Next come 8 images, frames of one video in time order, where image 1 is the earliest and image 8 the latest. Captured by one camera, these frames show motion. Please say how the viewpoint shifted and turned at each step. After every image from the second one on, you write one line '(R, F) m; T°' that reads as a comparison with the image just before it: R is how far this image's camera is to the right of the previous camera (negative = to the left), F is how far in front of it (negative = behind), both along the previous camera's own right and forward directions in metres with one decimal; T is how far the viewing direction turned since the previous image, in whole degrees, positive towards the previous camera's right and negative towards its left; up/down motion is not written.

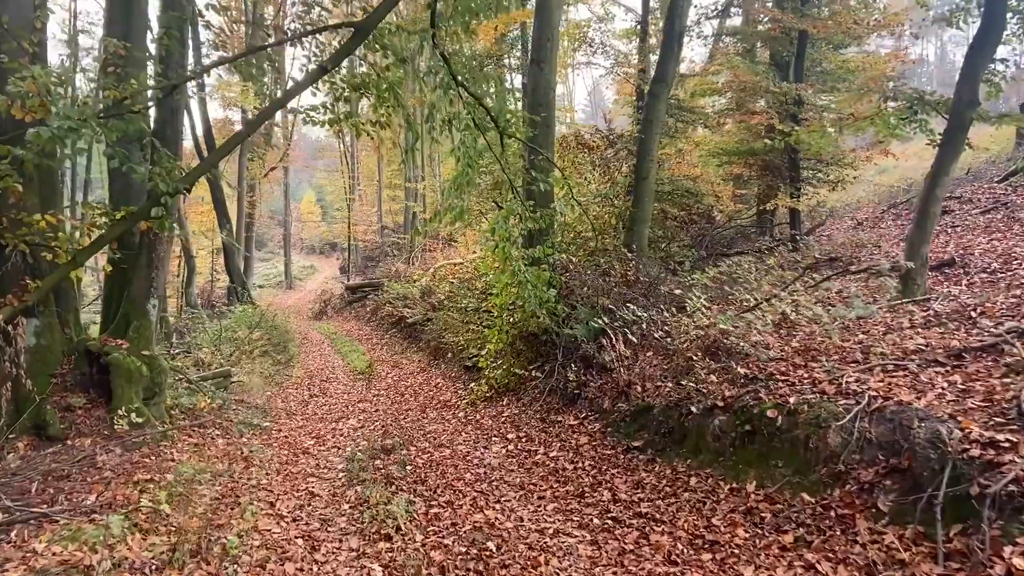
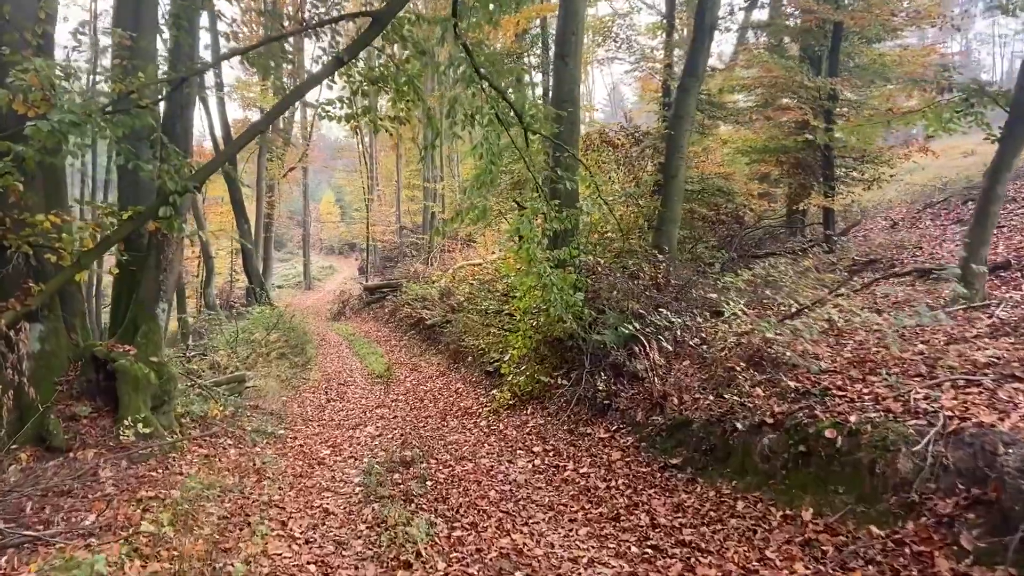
(-0.1, +0.4) m; -1°
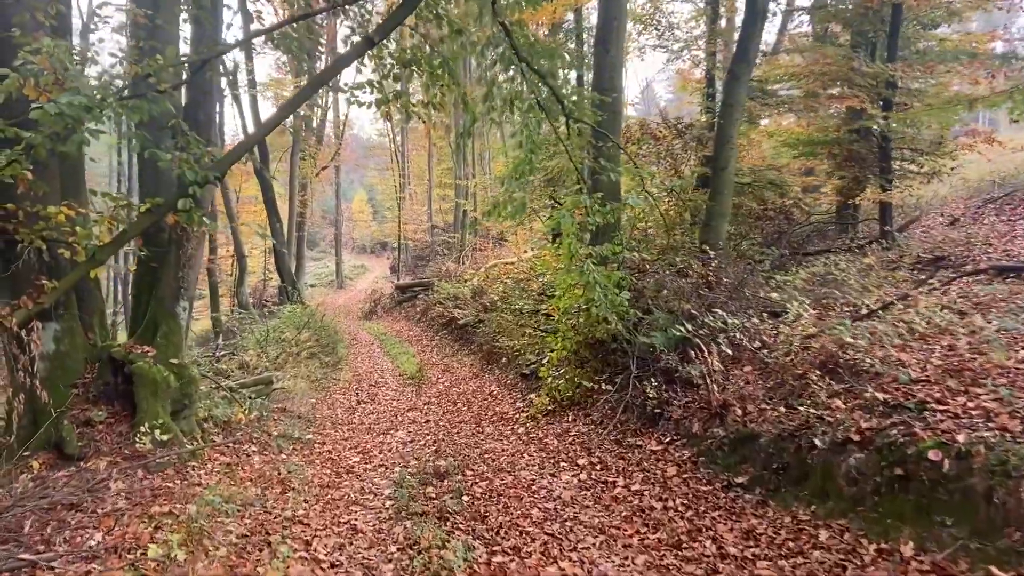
(-0.1, +0.5) m; -2°
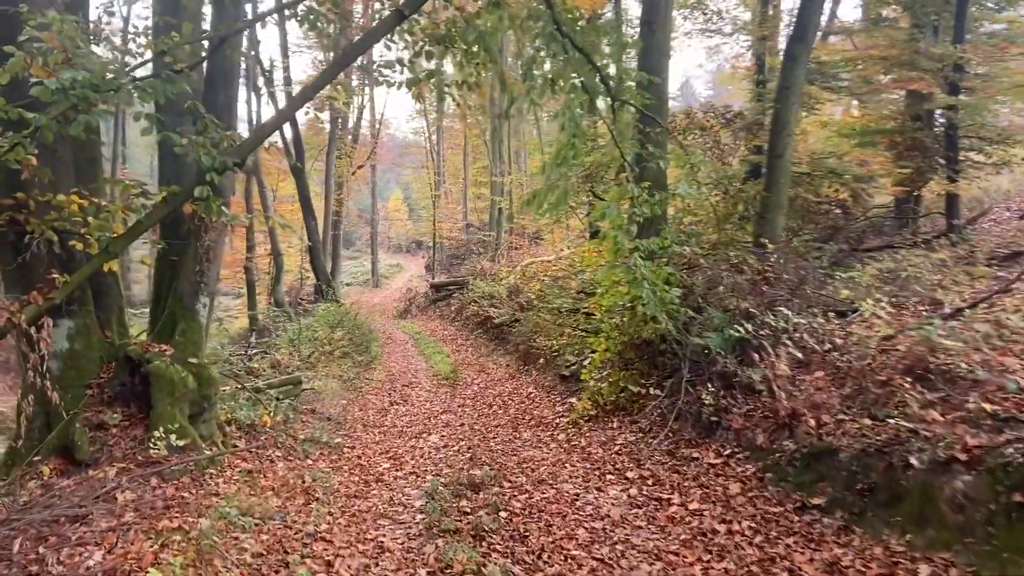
(-0.1, +0.5) m; -3°
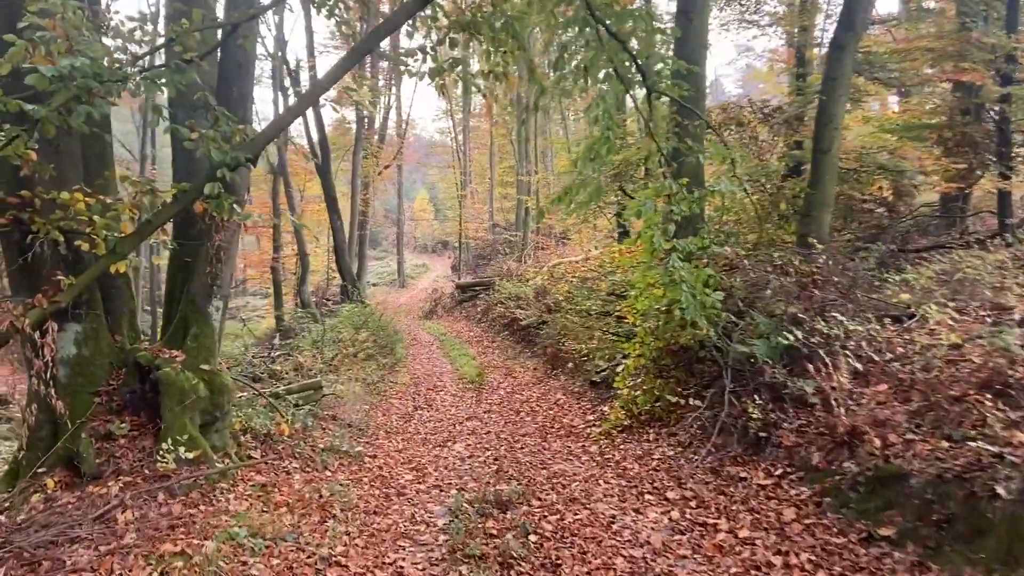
(0.0, +0.4) m; -2°
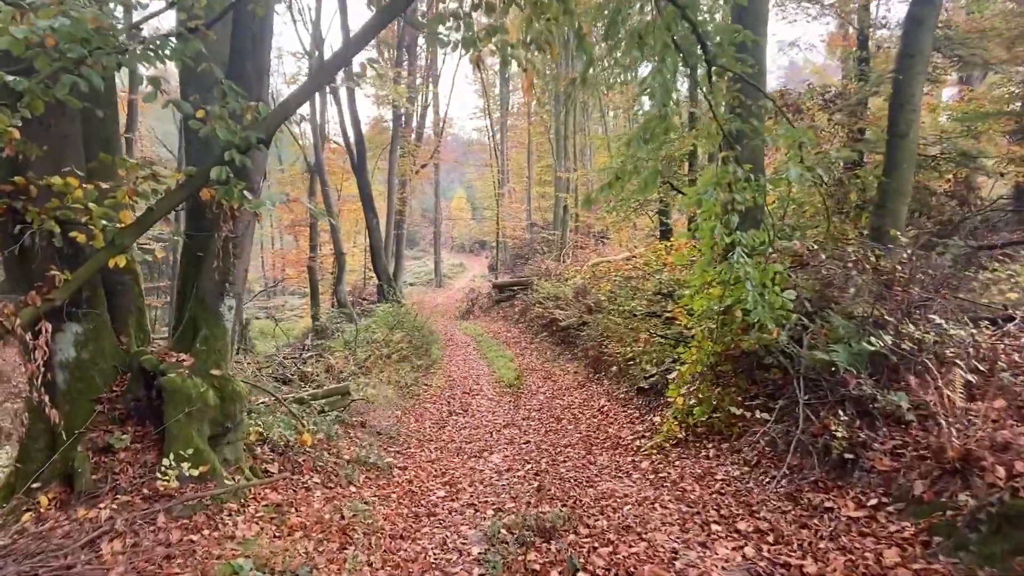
(0.0, +0.7) m; -3°
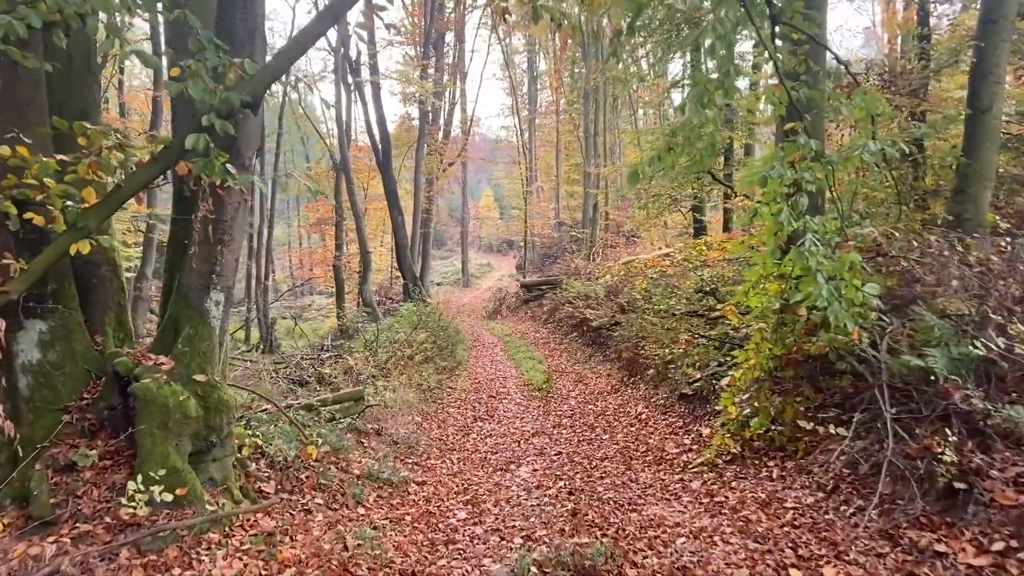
(0.0, +0.8) m; -2°
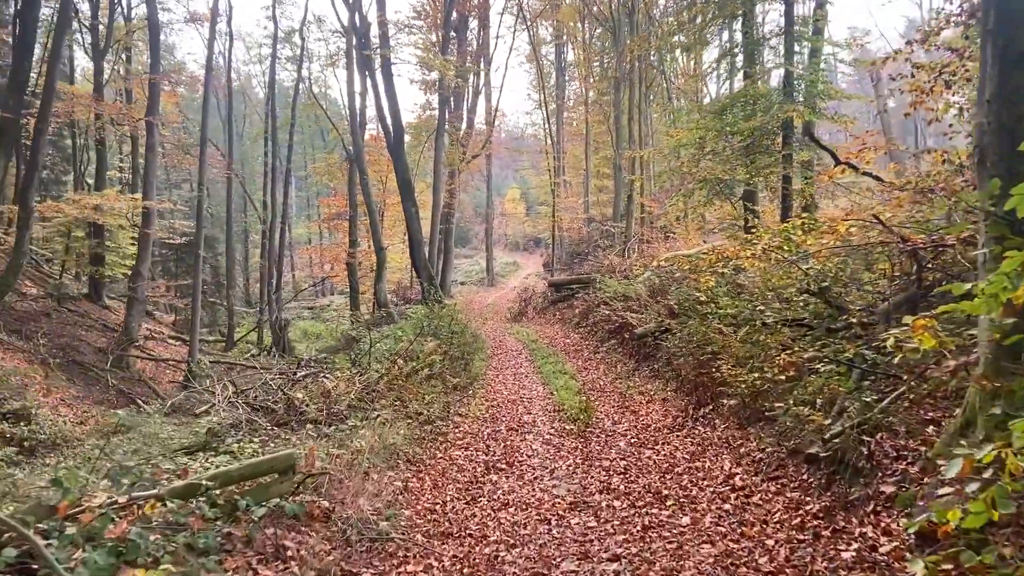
(0.0, +3.1) m; -2°
